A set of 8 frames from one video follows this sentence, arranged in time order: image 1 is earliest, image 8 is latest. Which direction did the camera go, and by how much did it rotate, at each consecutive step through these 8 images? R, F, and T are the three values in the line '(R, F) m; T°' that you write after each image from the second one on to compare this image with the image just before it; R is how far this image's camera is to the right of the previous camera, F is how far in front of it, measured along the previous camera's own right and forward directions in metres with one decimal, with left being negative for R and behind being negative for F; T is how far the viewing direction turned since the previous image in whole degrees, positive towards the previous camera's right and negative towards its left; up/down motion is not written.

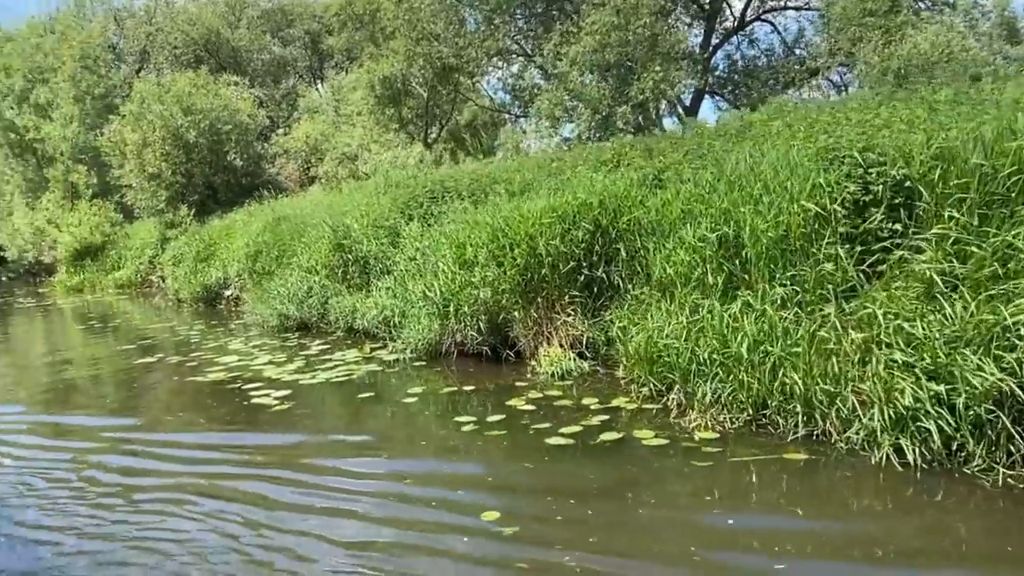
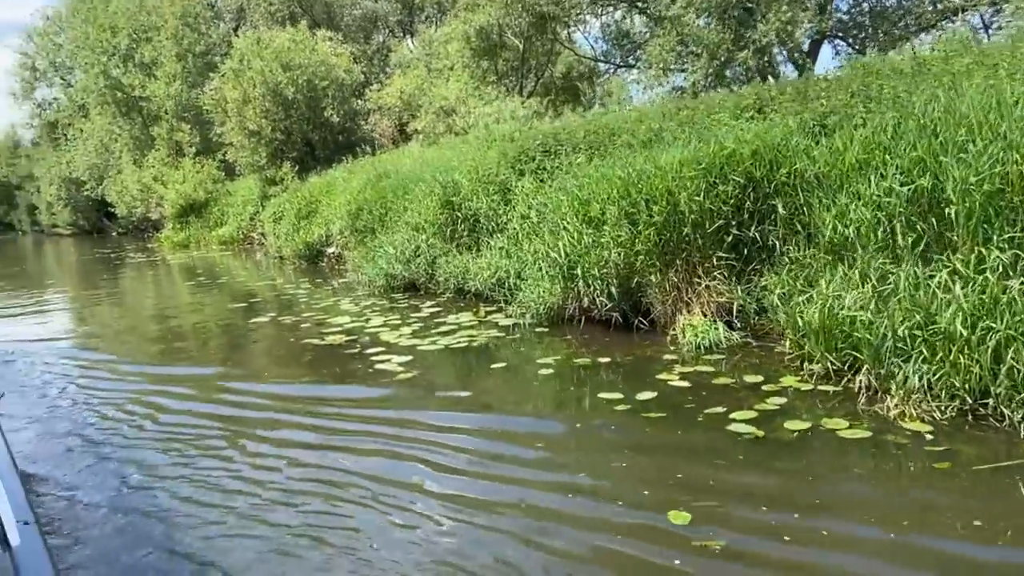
(-0.4, +0.5) m; -6°
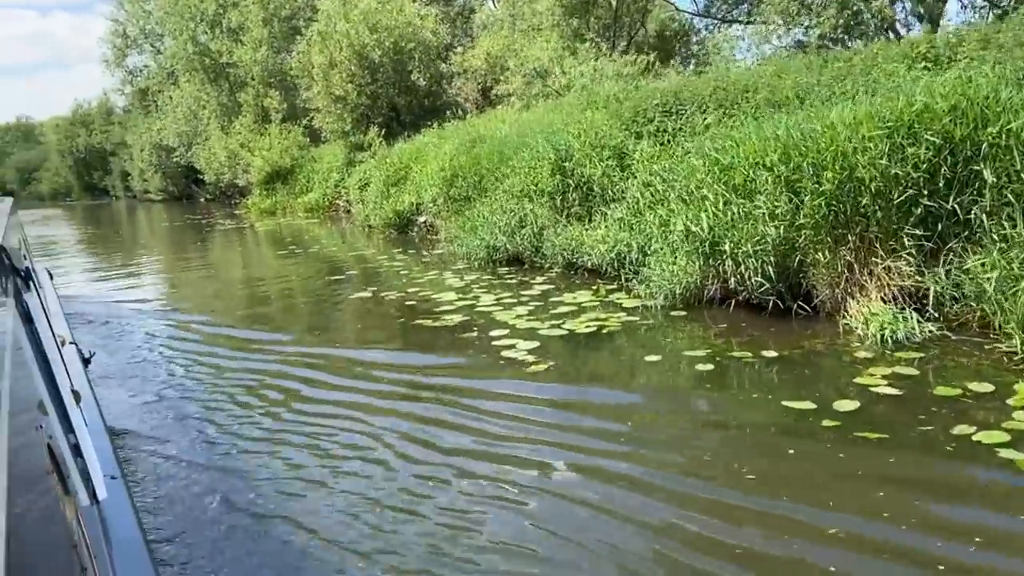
(-0.4, +0.6) m; -5°
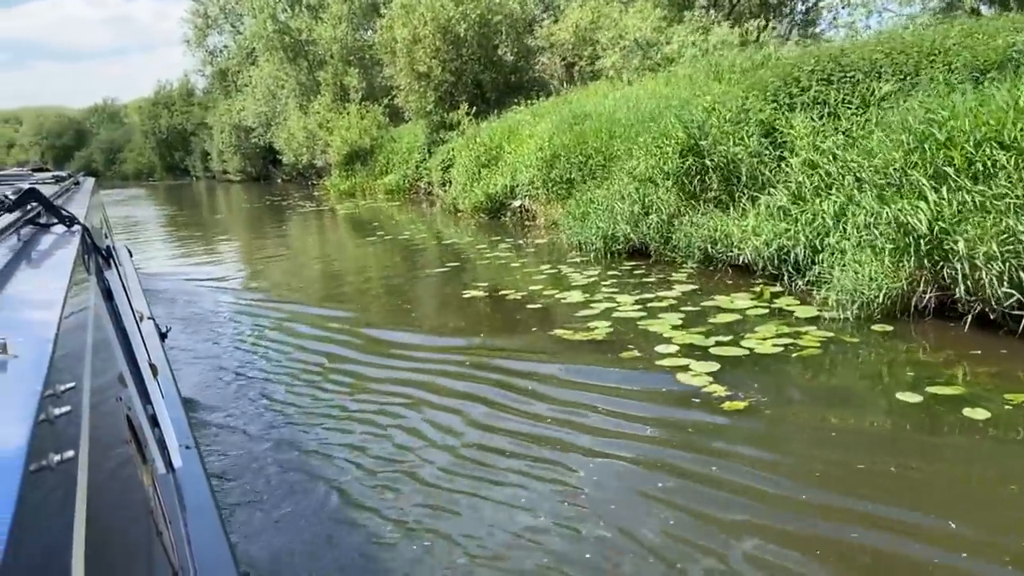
(-0.5, +0.9) m; -5°
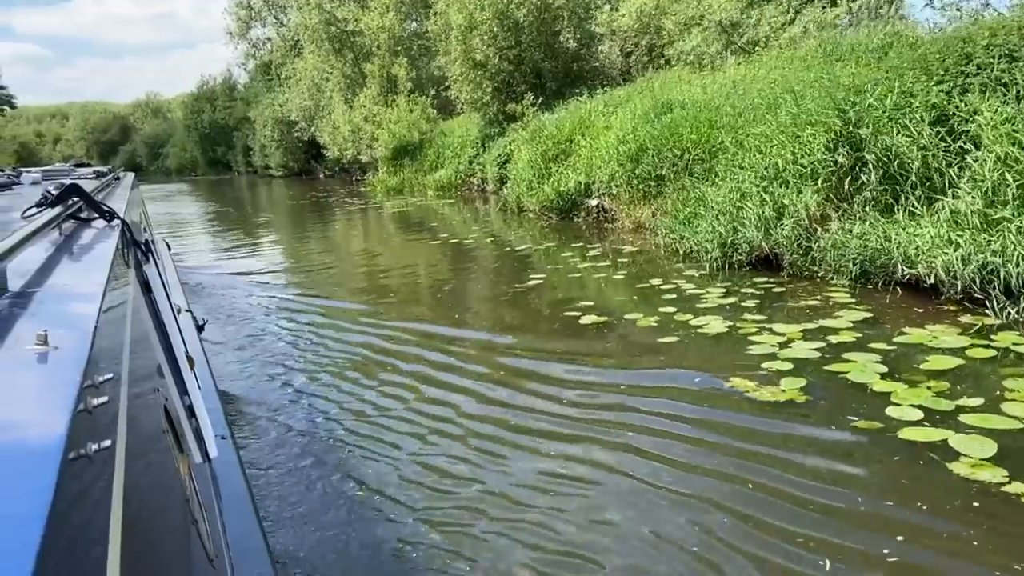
(-0.5, +1.0) m; -3°
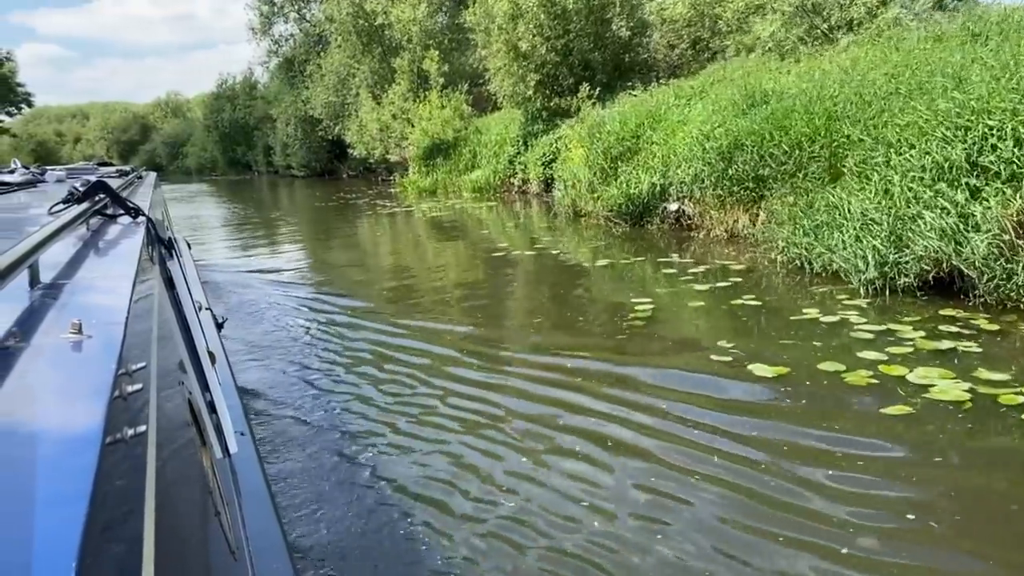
(-0.5, +1.1) m; -1°
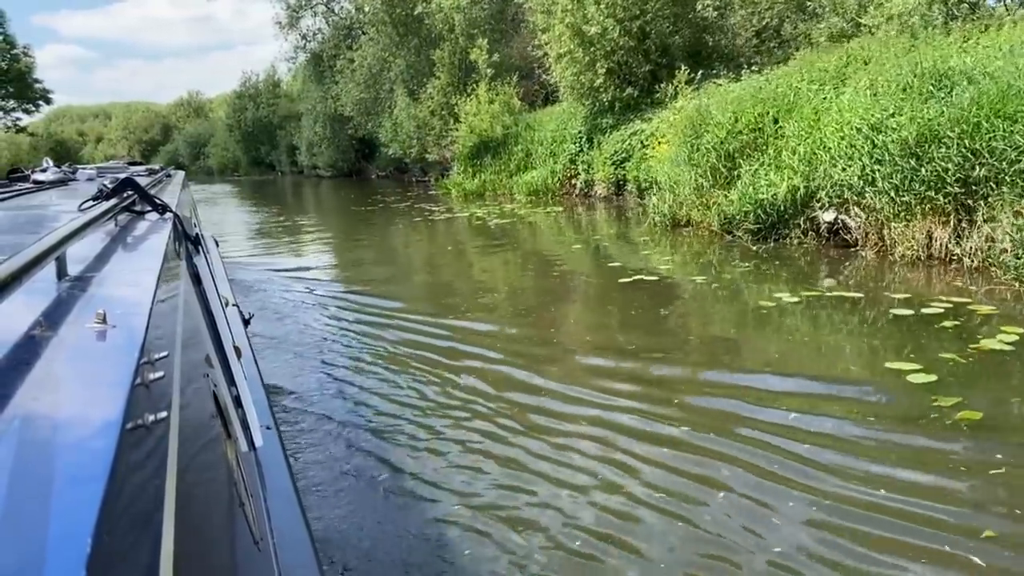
(-0.8, +1.6) m; -1°
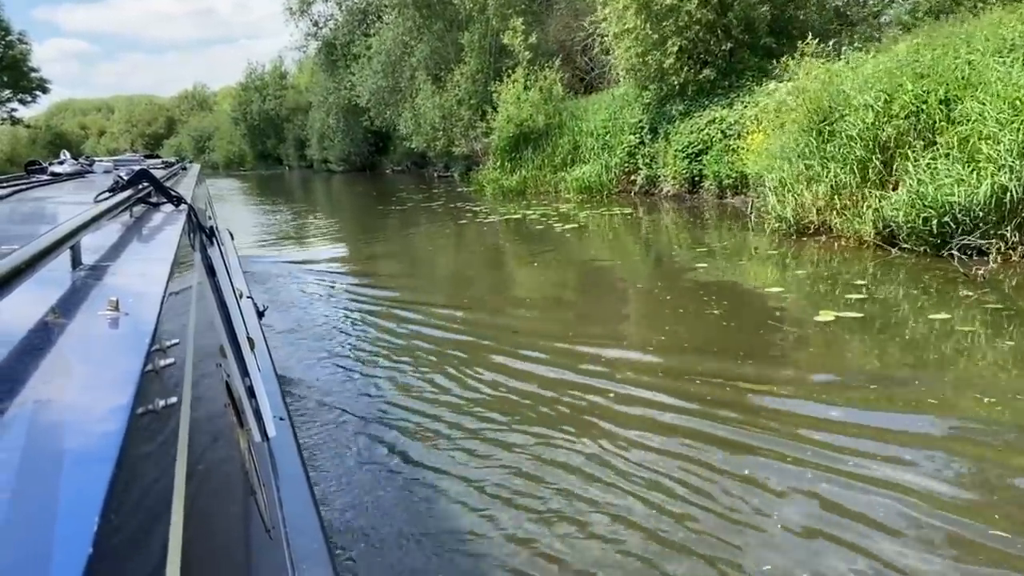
(-0.8, +1.6) m; 0°
